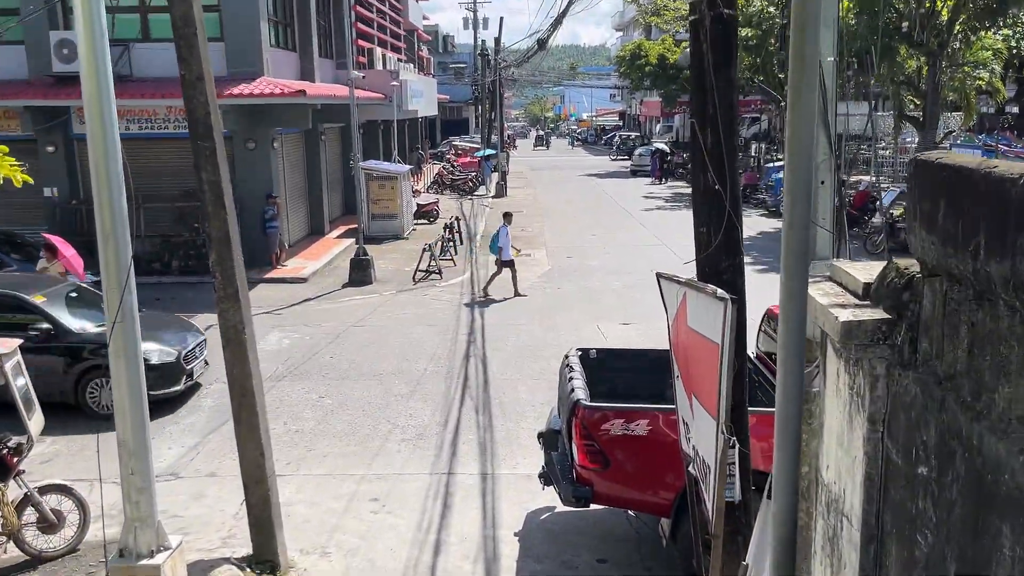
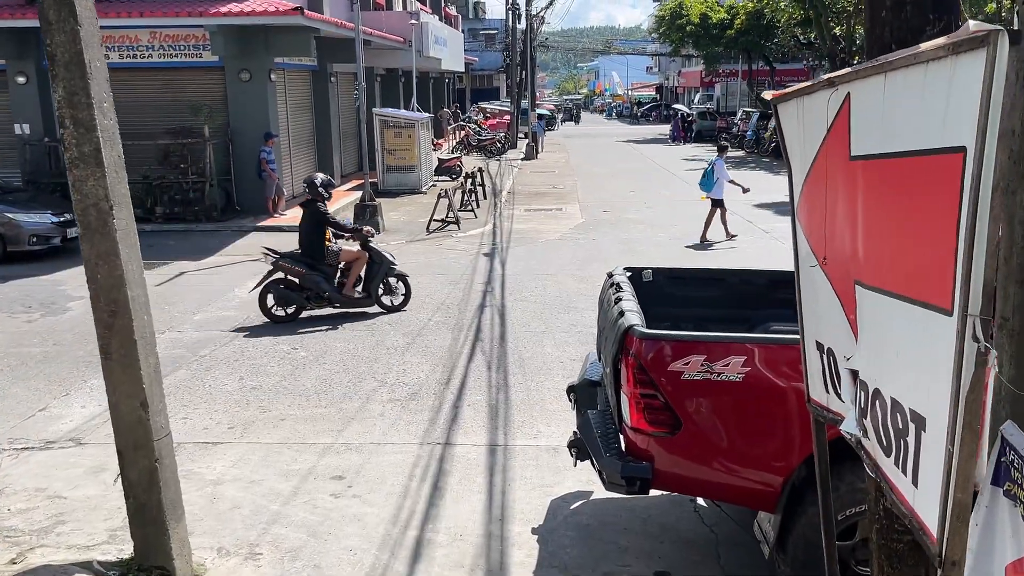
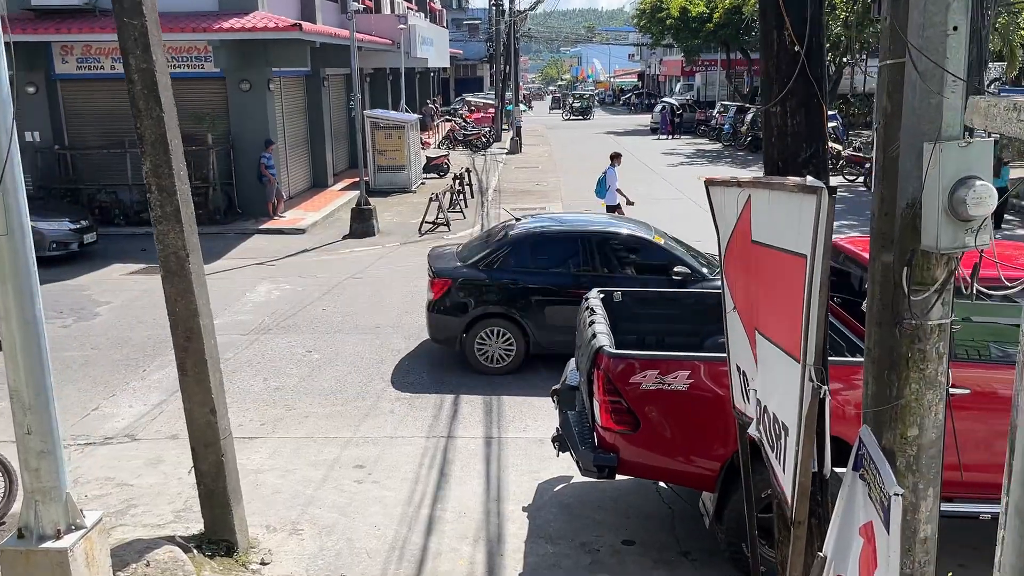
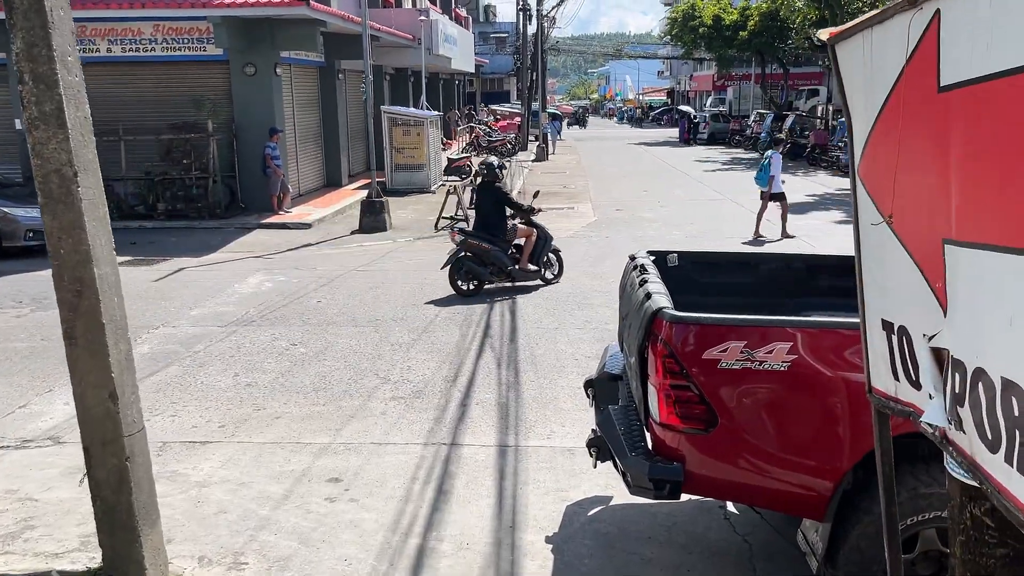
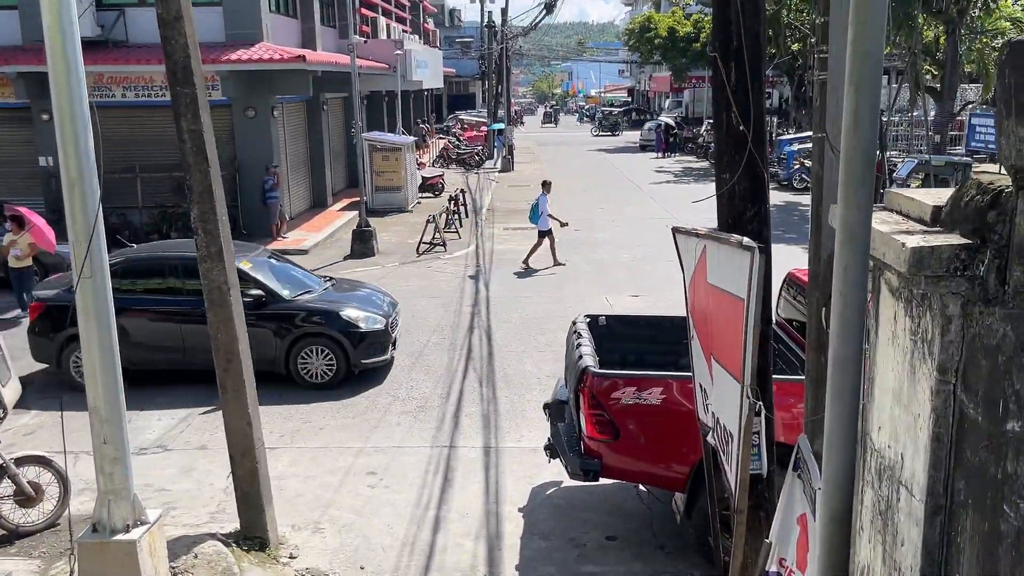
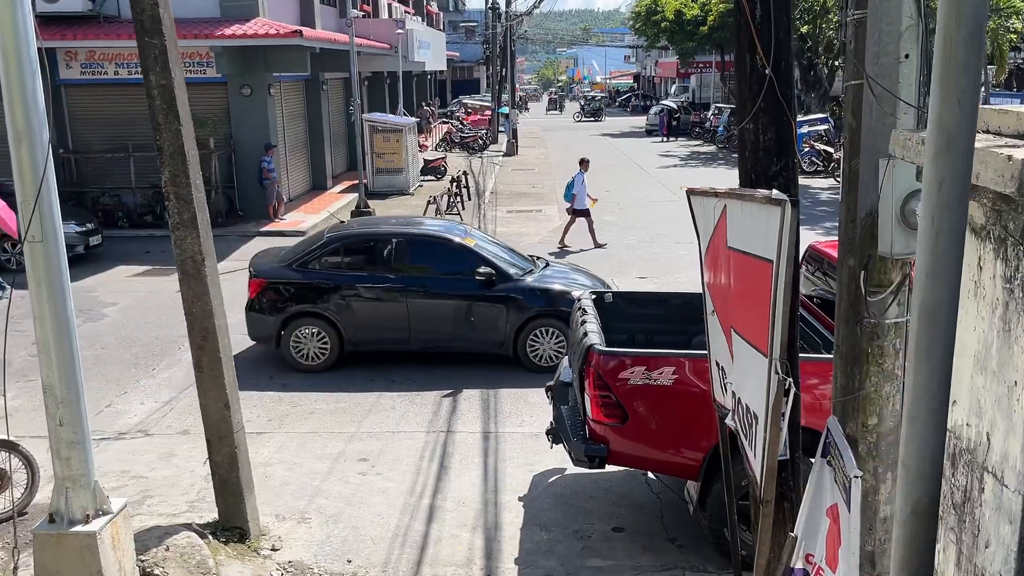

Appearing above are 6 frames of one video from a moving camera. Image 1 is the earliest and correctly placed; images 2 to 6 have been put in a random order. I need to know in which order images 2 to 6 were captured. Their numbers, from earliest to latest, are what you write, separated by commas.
5, 6, 3, 2, 4
